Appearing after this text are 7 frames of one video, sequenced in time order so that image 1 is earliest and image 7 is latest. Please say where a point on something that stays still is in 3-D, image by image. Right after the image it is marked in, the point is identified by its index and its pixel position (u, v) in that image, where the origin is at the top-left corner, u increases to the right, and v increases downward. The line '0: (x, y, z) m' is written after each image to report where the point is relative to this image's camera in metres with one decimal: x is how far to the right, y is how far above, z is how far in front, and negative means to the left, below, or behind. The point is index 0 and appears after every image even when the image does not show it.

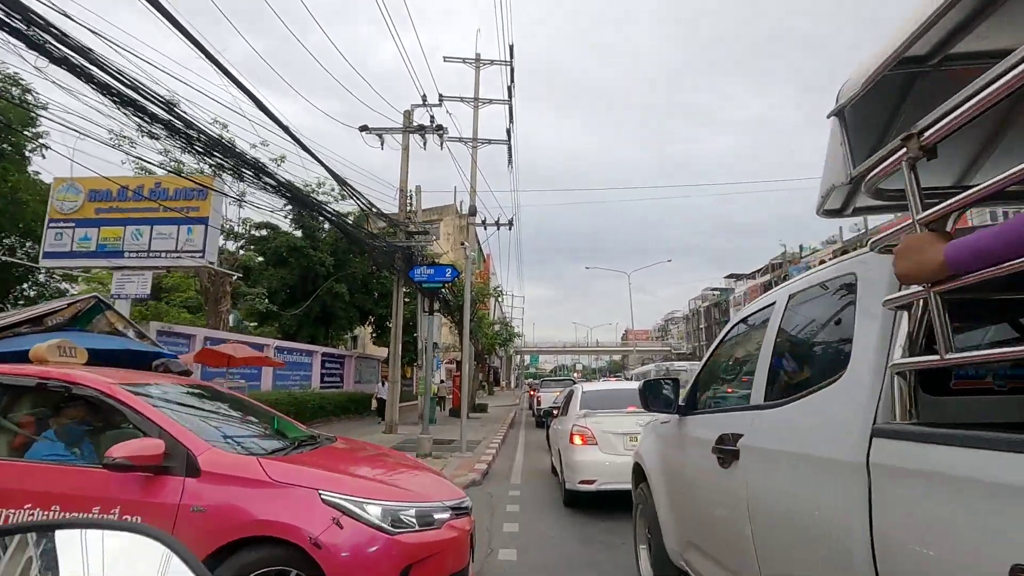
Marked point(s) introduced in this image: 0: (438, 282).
0: (-1.4, +0.1, +11.8) m
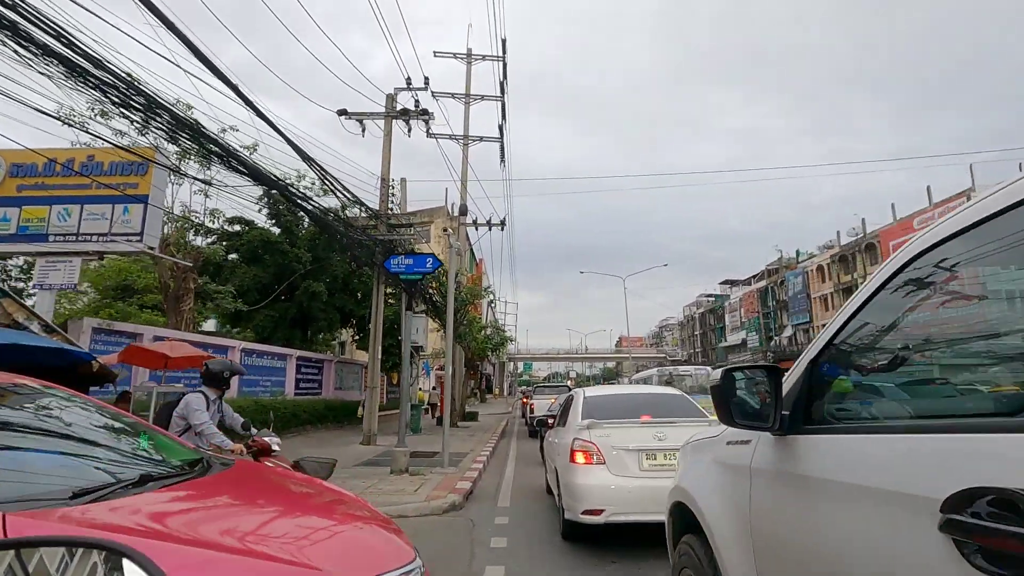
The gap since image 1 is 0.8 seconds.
0: (-1.6, +0.3, +10.4) m
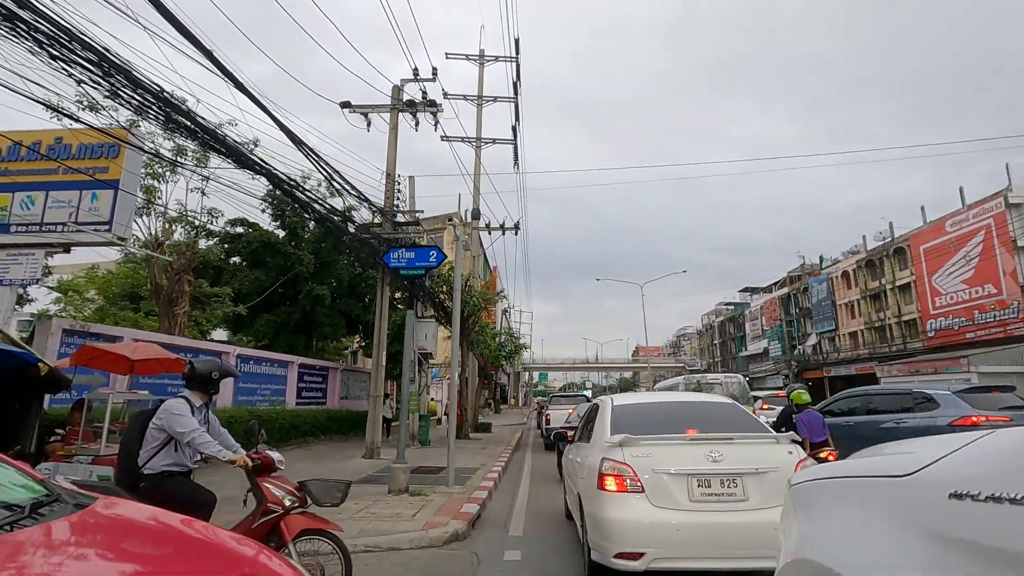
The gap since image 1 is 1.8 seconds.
0: (-1.4, +0.3, +9.3) m
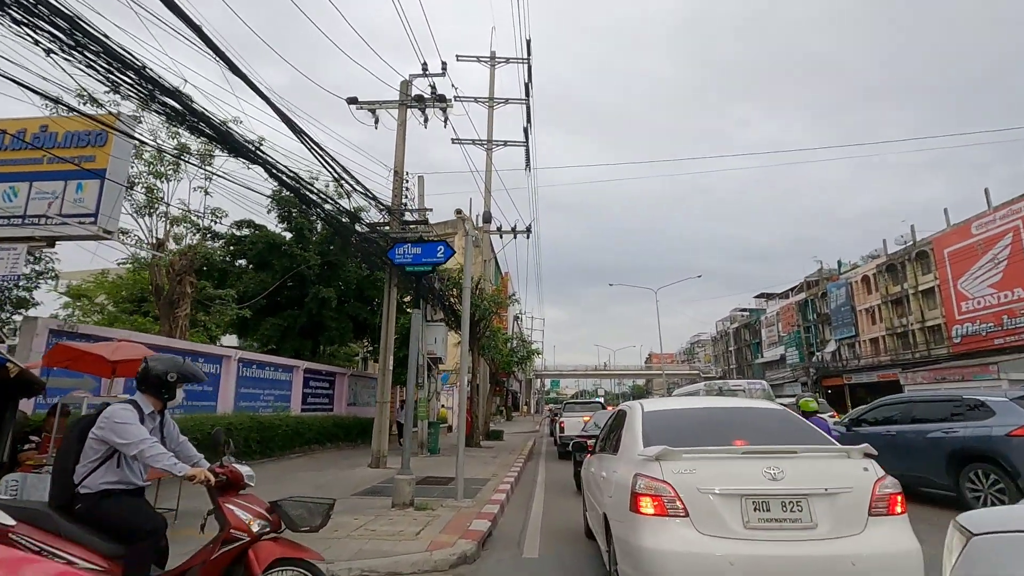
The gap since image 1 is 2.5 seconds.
0: (-1.2, +0.3, +8.7) m
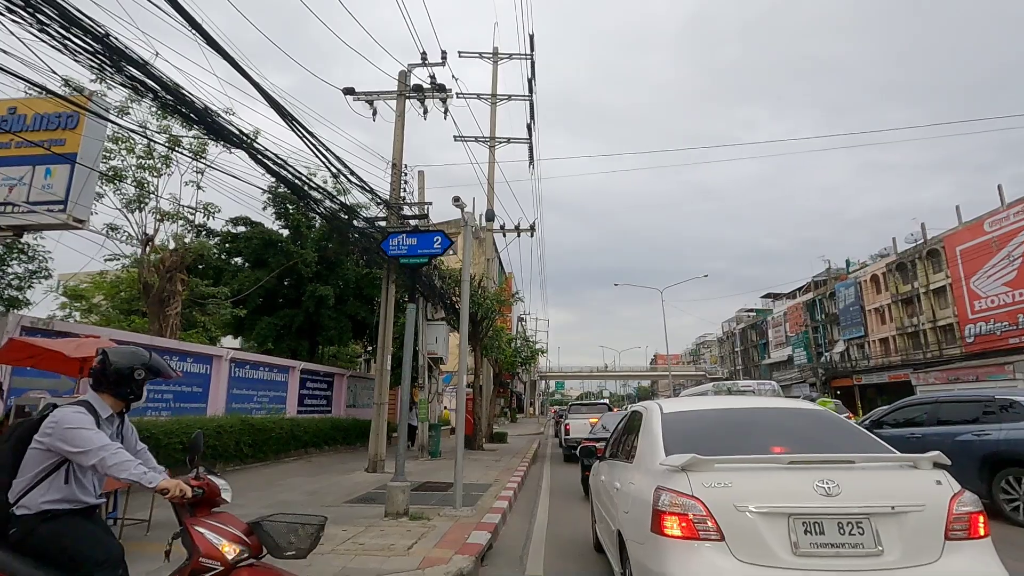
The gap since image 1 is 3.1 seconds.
0: (-1.2, +0.4, +8.2) m
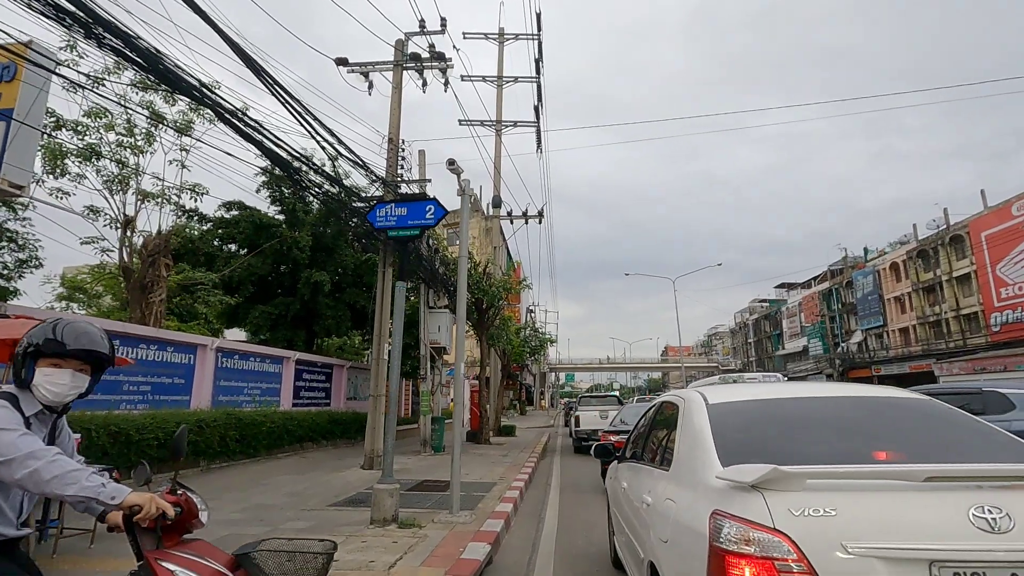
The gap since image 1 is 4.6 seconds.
0: (-1.2, +0.7, +7.3) m
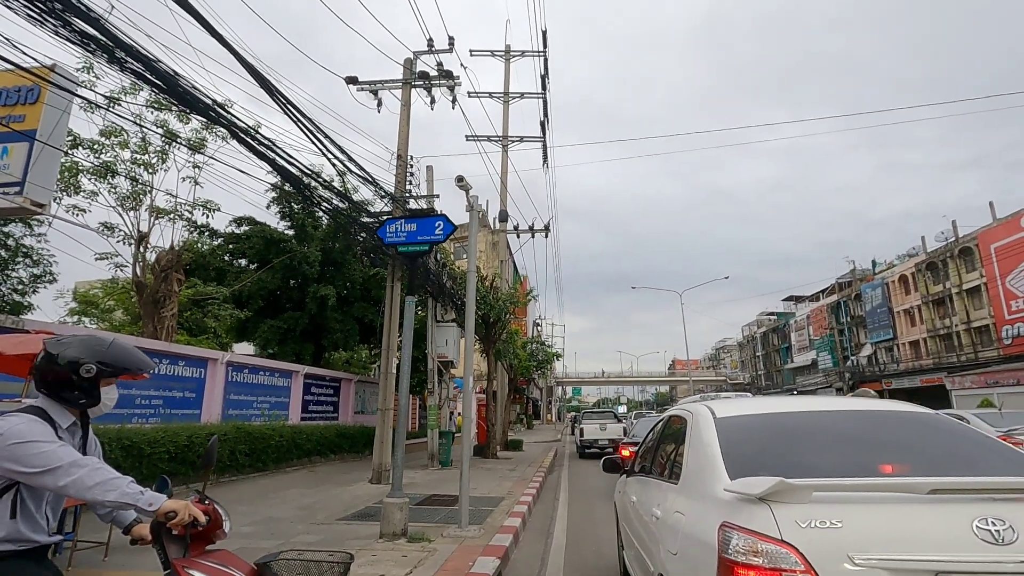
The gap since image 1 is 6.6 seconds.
0: (-1.1, +0.5, +7.3) m
